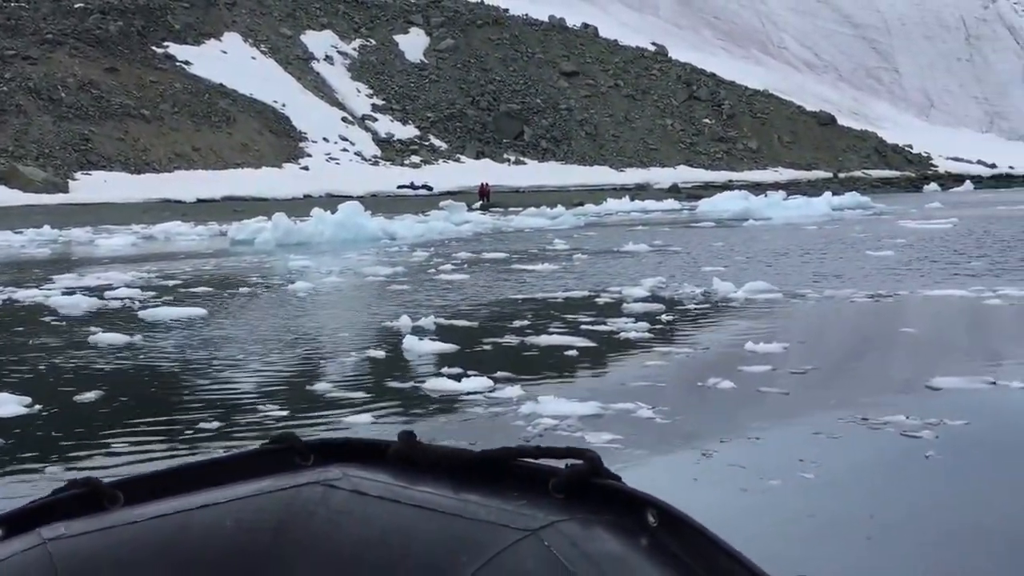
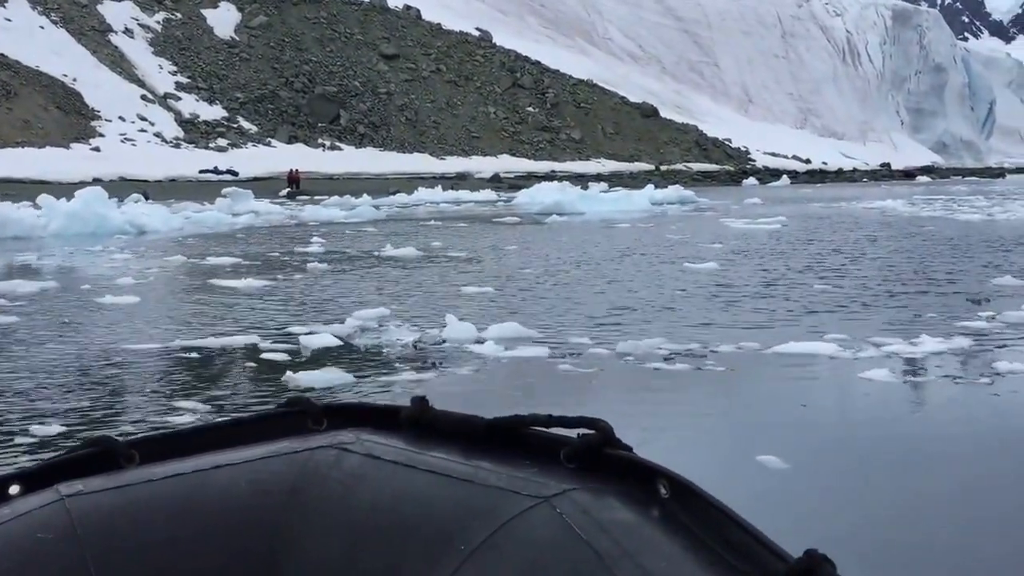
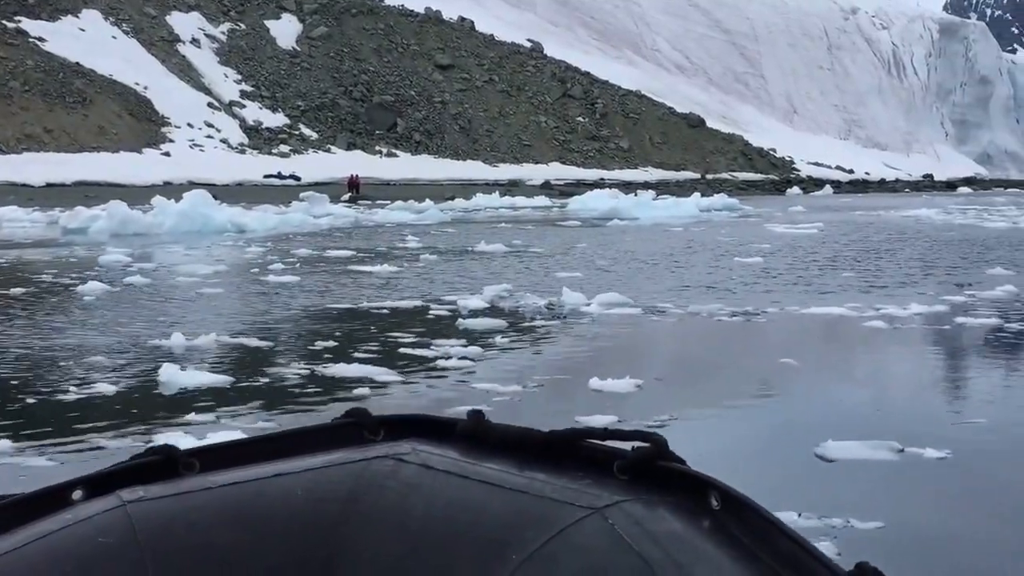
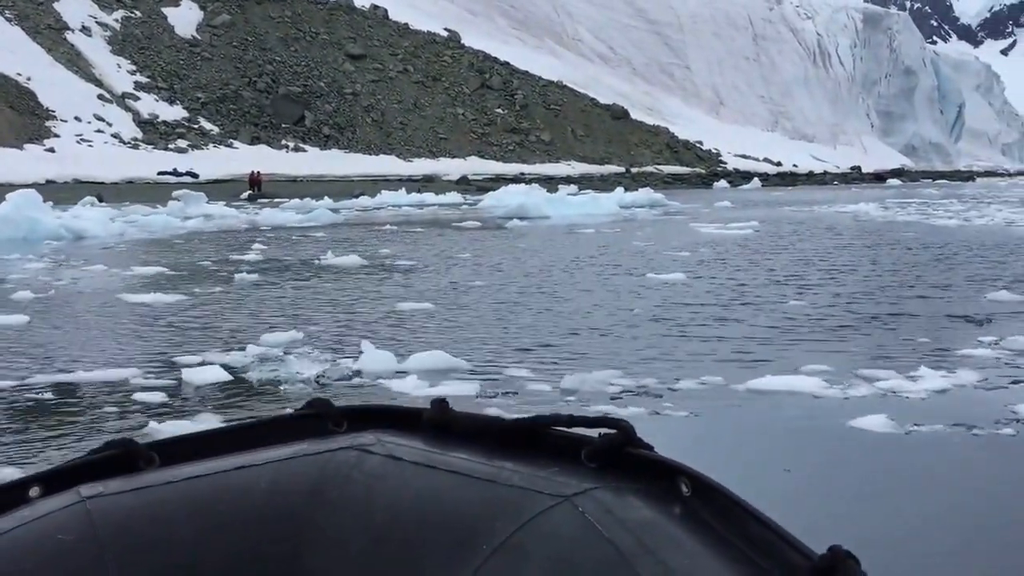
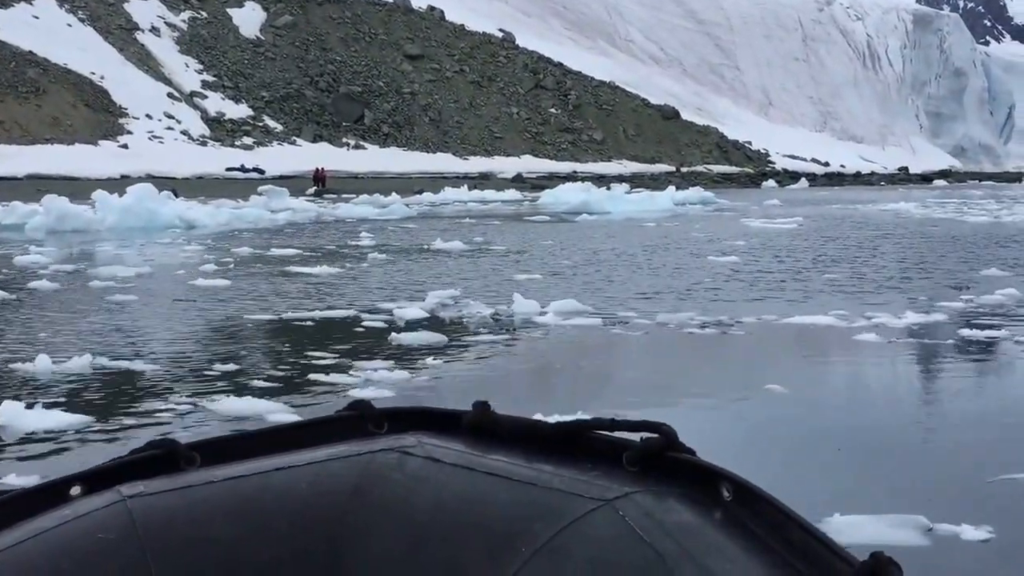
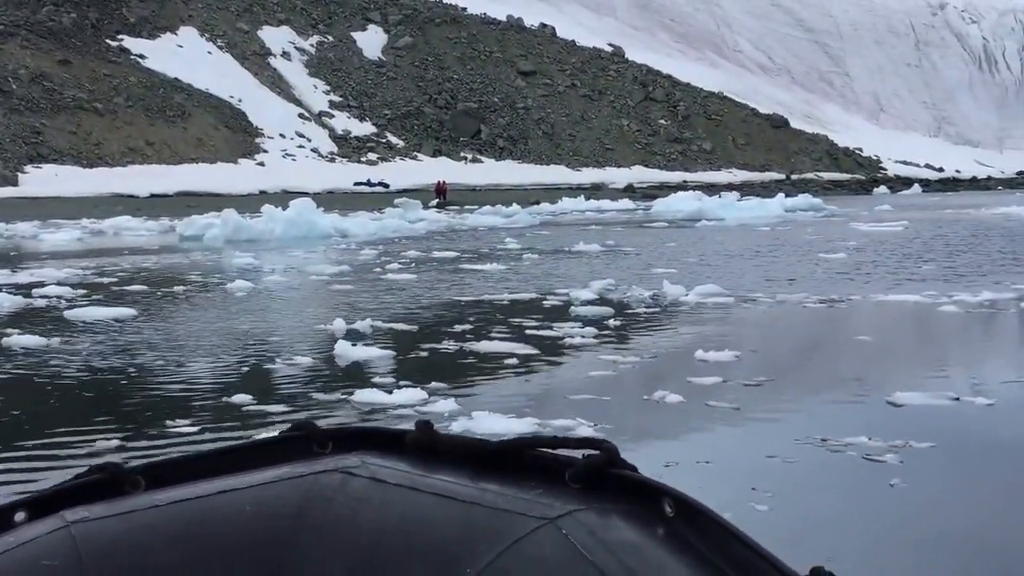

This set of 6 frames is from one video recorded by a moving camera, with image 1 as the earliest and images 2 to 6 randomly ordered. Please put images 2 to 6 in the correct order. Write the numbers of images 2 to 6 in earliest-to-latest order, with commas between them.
6, 3, 5, 2, 4
